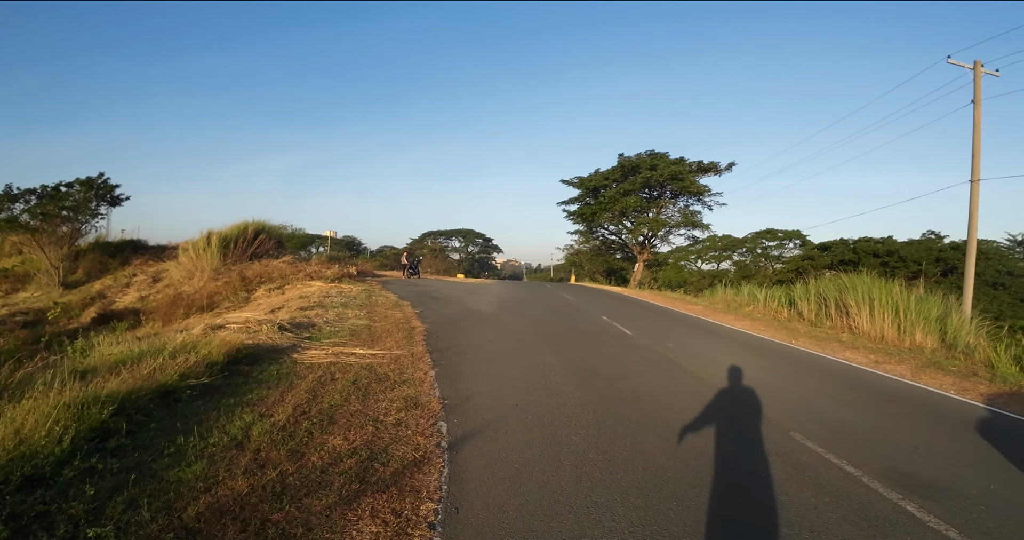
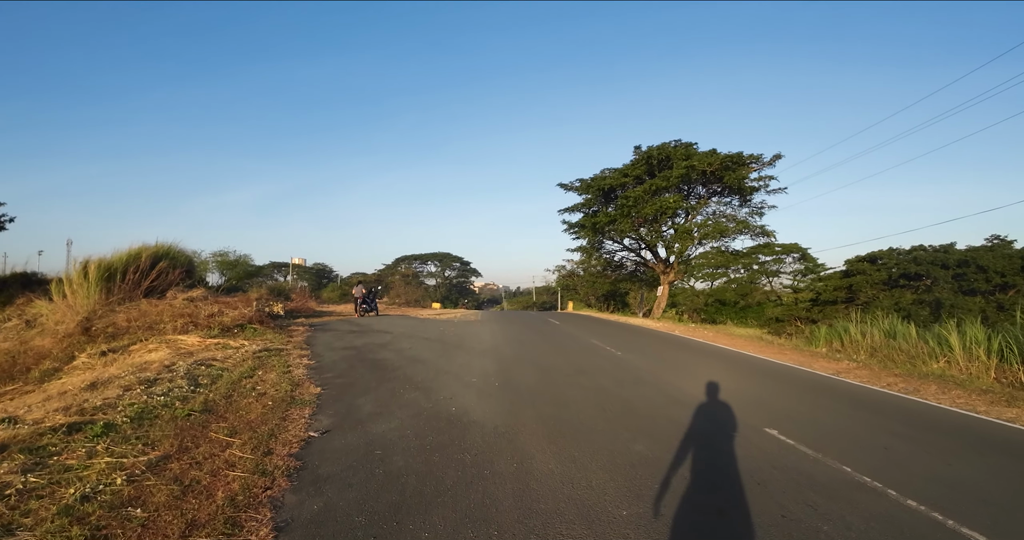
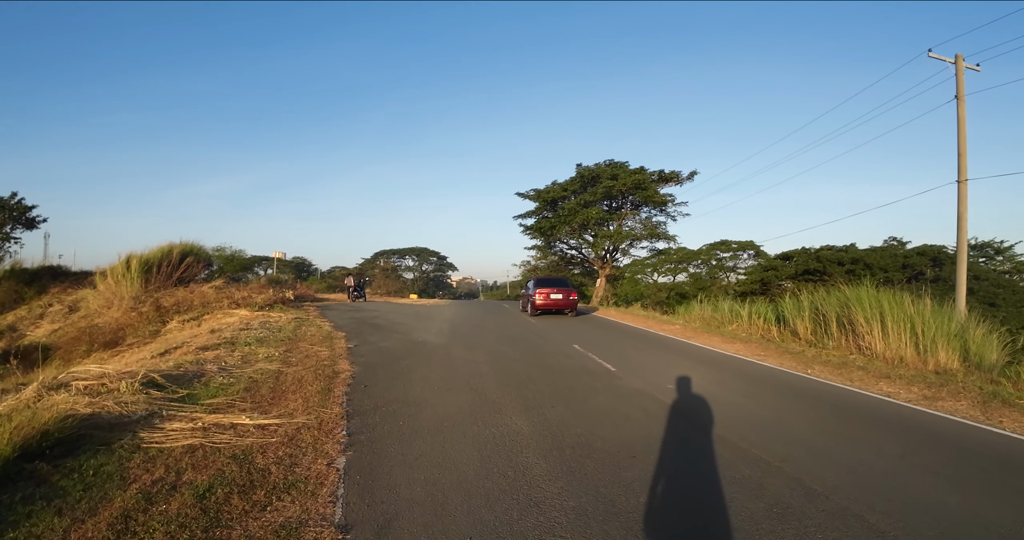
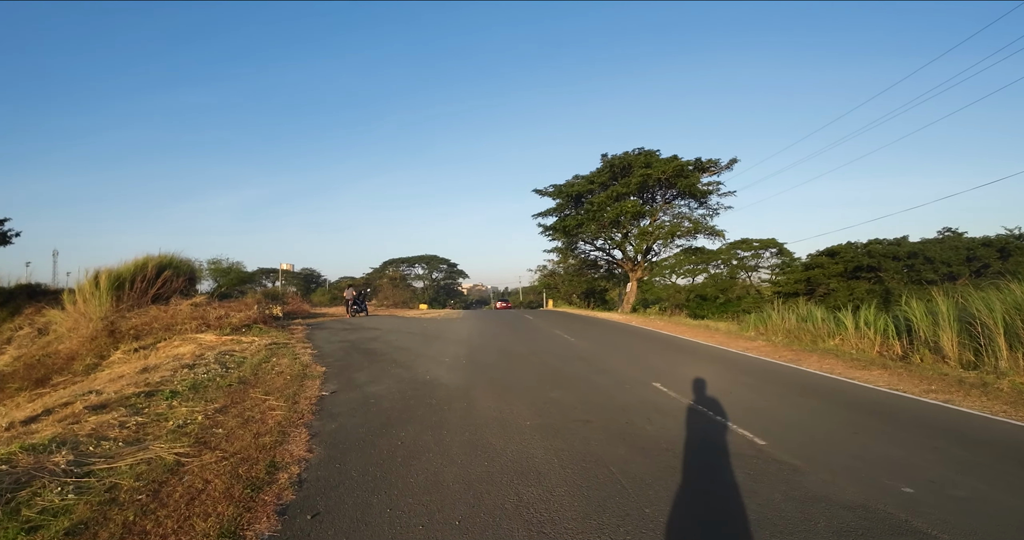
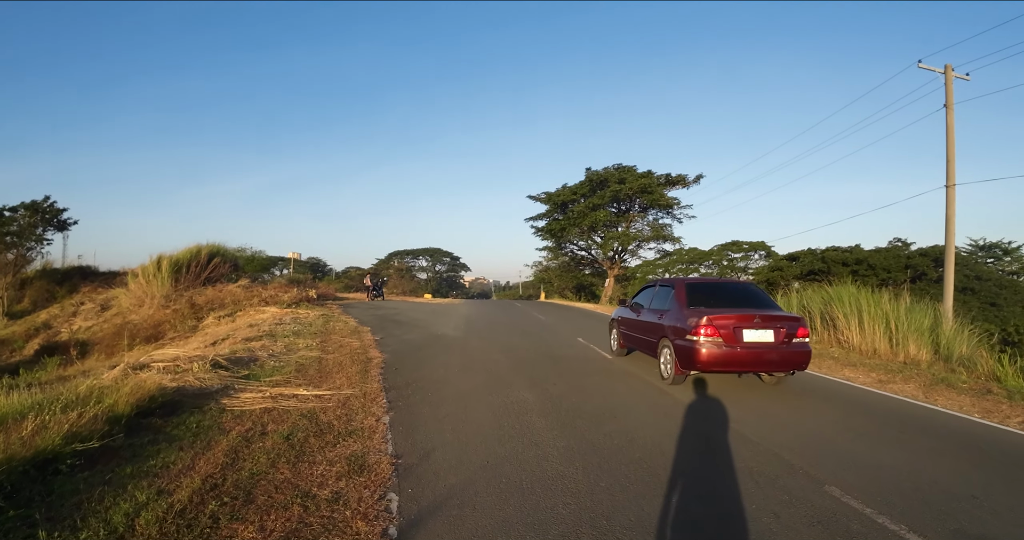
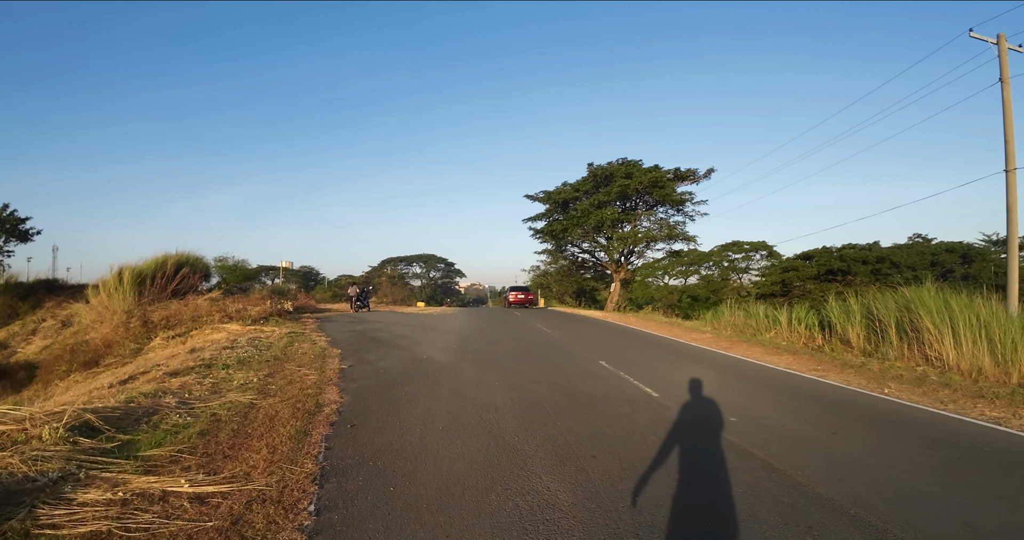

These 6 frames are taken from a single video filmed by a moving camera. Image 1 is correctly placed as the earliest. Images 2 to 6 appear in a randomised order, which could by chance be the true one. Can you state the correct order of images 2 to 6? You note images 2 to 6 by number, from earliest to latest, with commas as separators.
5, 3, 6, 4, 2
